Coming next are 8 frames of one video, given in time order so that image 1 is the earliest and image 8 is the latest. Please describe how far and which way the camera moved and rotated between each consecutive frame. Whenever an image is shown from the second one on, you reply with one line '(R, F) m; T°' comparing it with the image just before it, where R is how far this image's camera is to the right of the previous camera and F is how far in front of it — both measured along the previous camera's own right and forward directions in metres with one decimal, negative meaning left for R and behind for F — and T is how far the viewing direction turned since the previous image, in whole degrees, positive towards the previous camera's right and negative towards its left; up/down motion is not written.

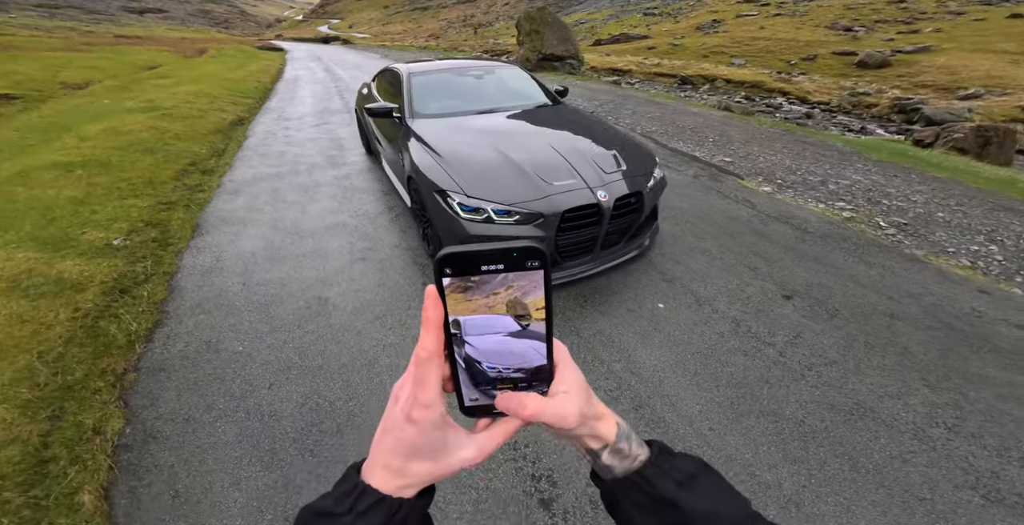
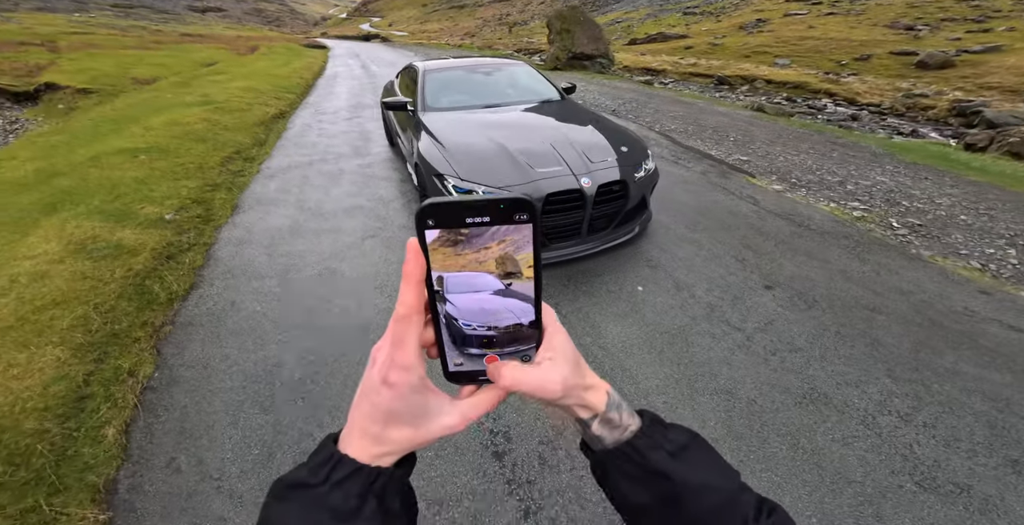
(+0.5, -0.2) m; -4°
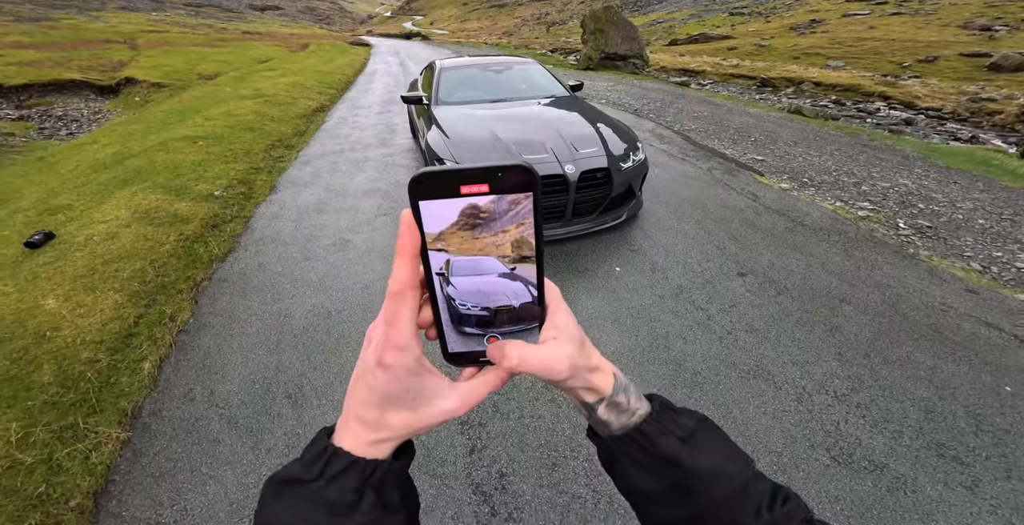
(+0.6, -0.3) m; -5°
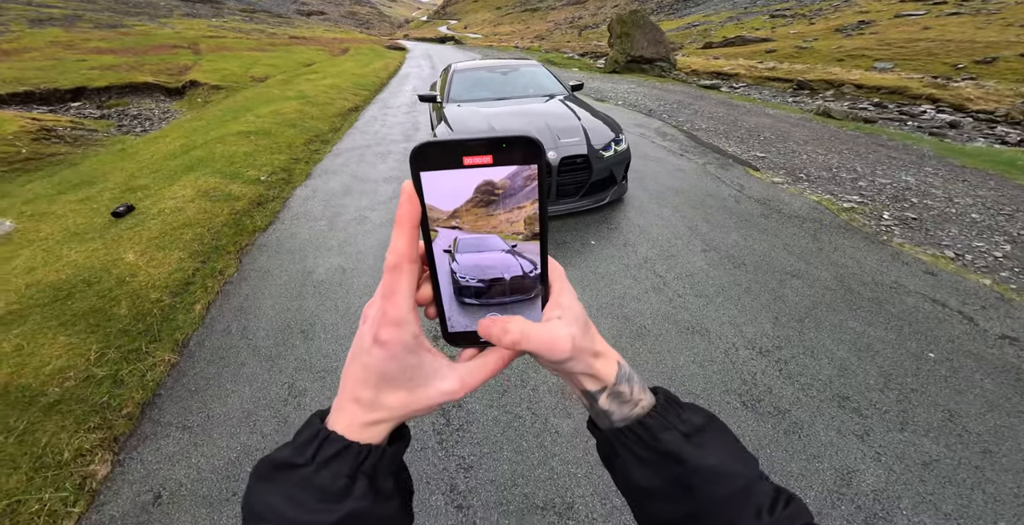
(+0.6, -0.5) m; -4°
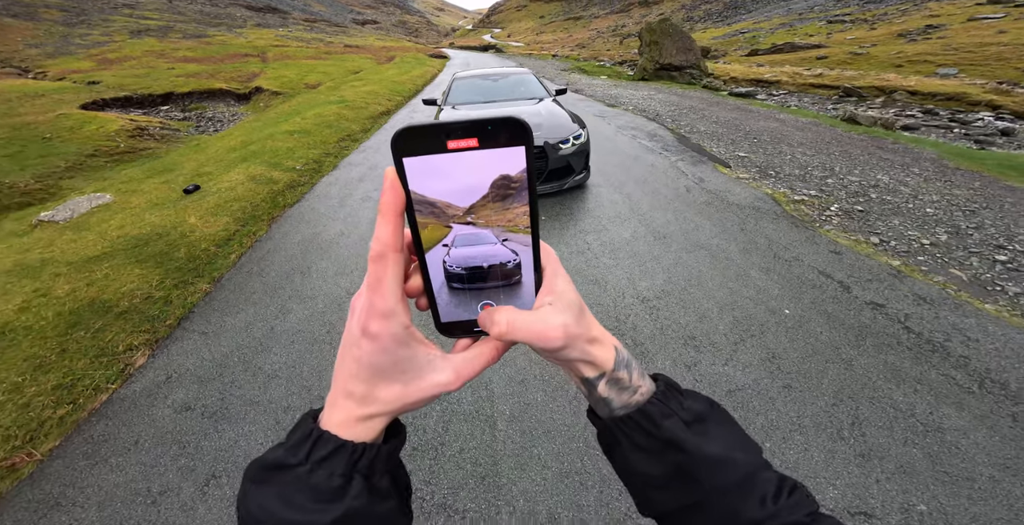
(+1.1, -0.8) m; -6°
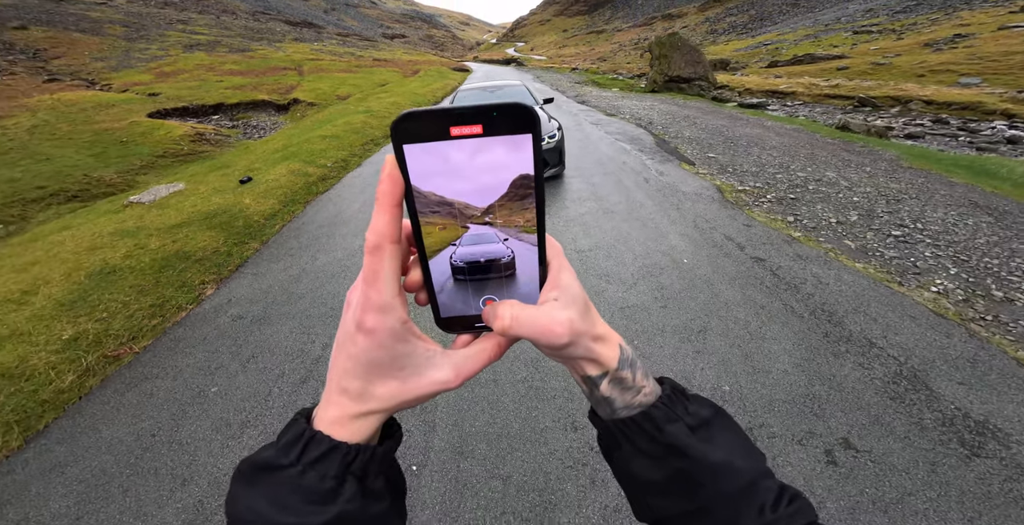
(+0.7, -1.3) m; -3°
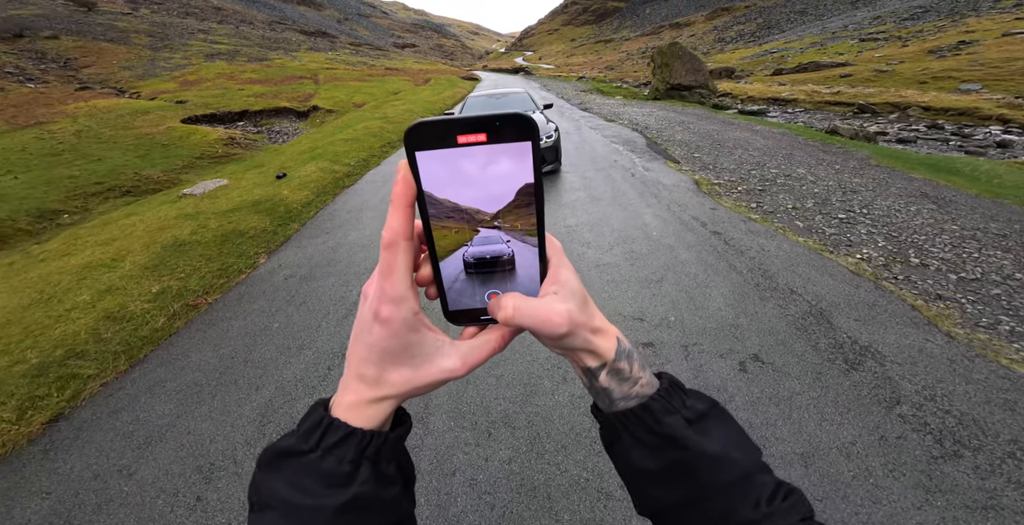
(+0.1, -1.1) m; -1°
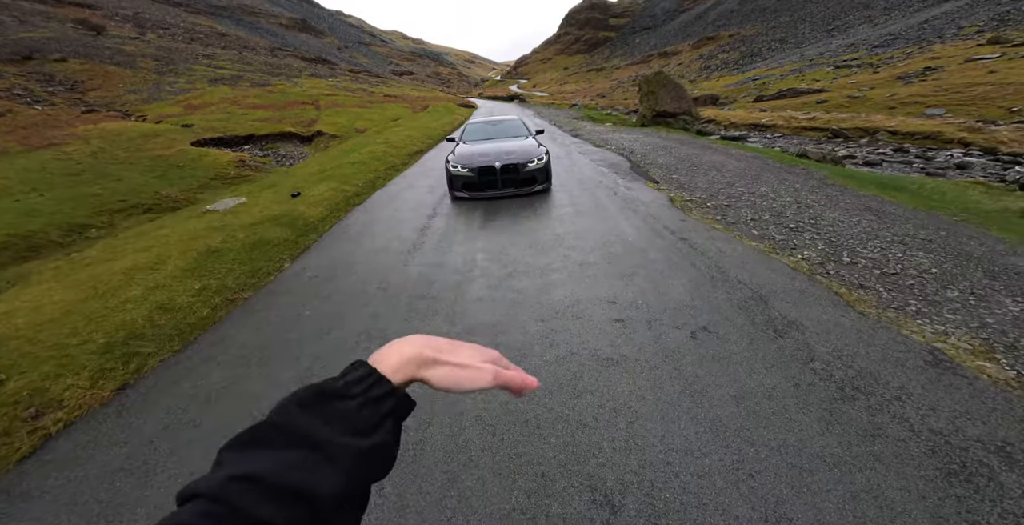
(0.0, -0.9) m; +1°
